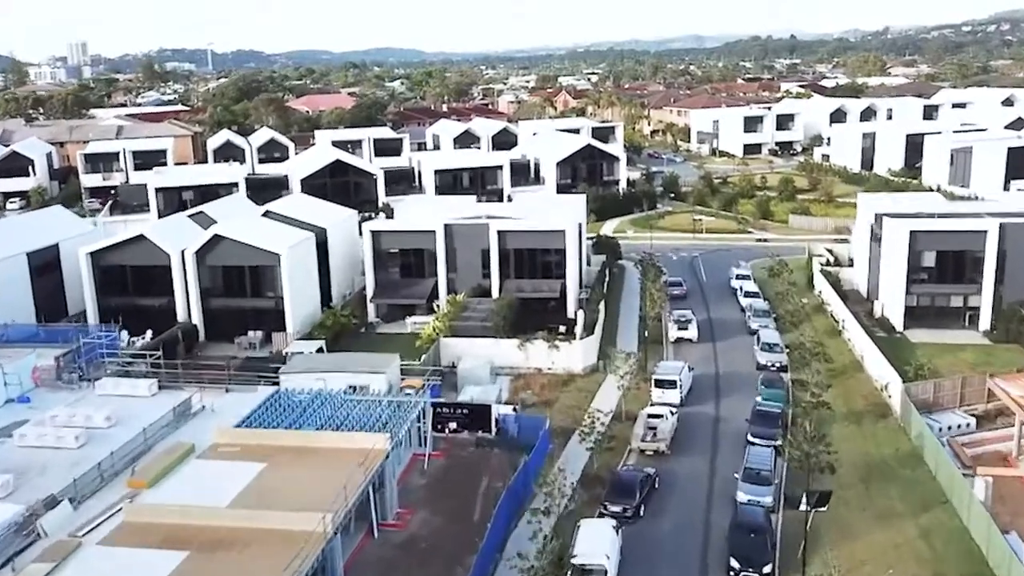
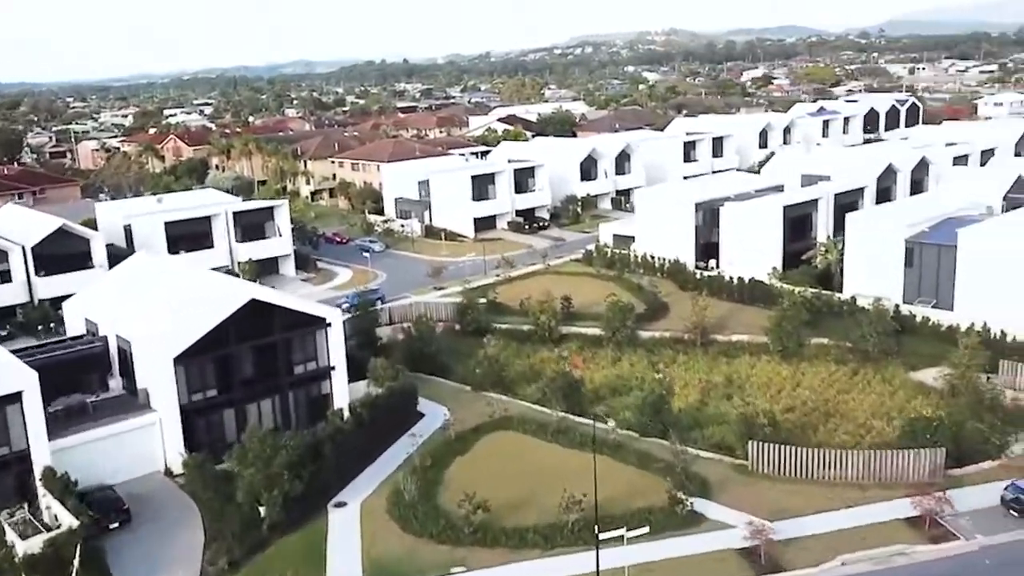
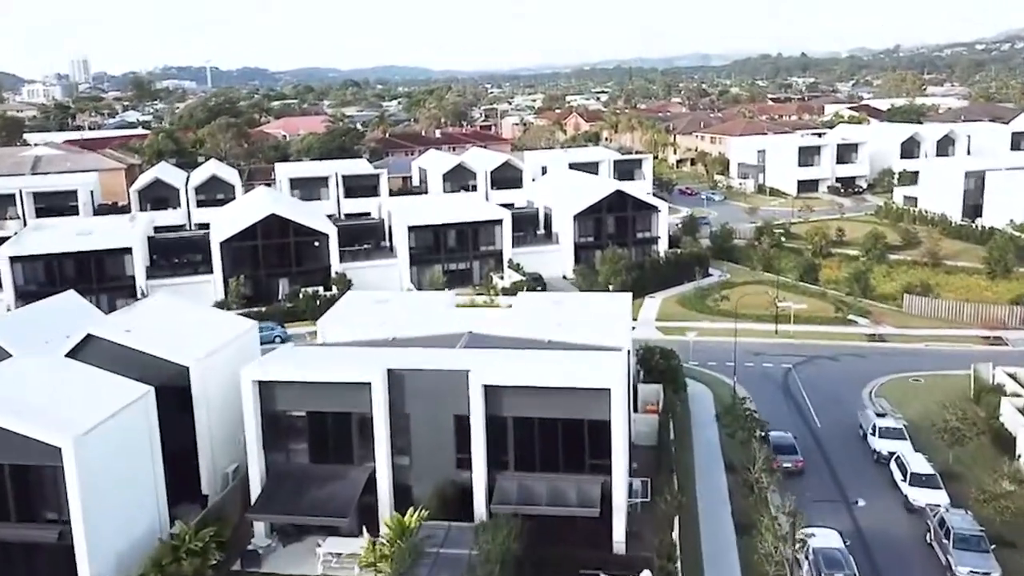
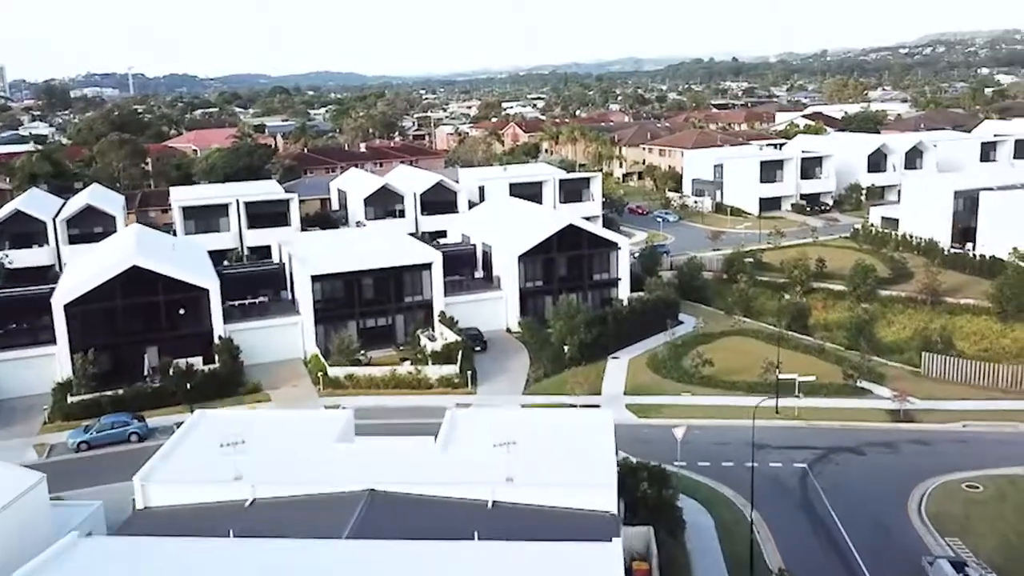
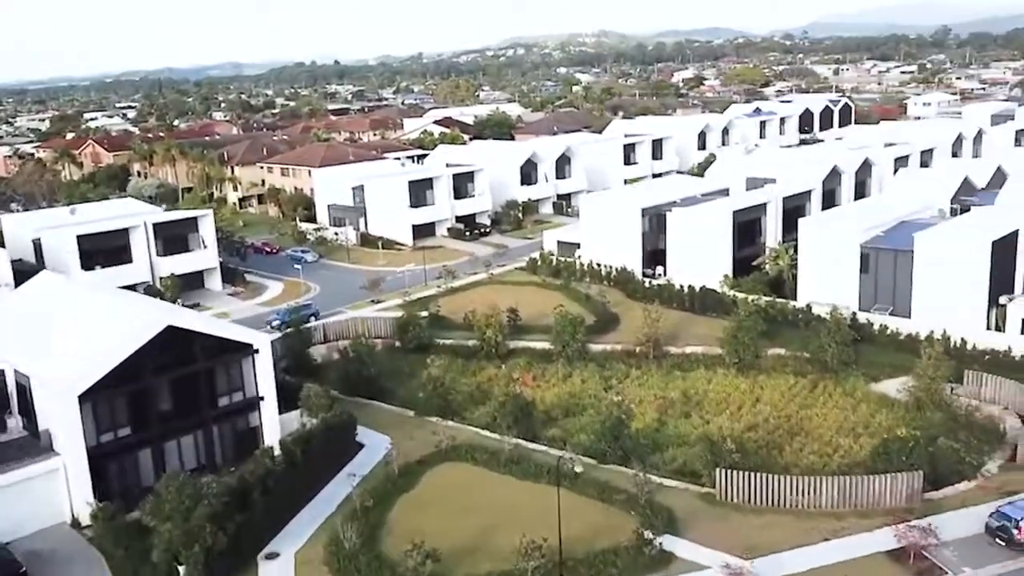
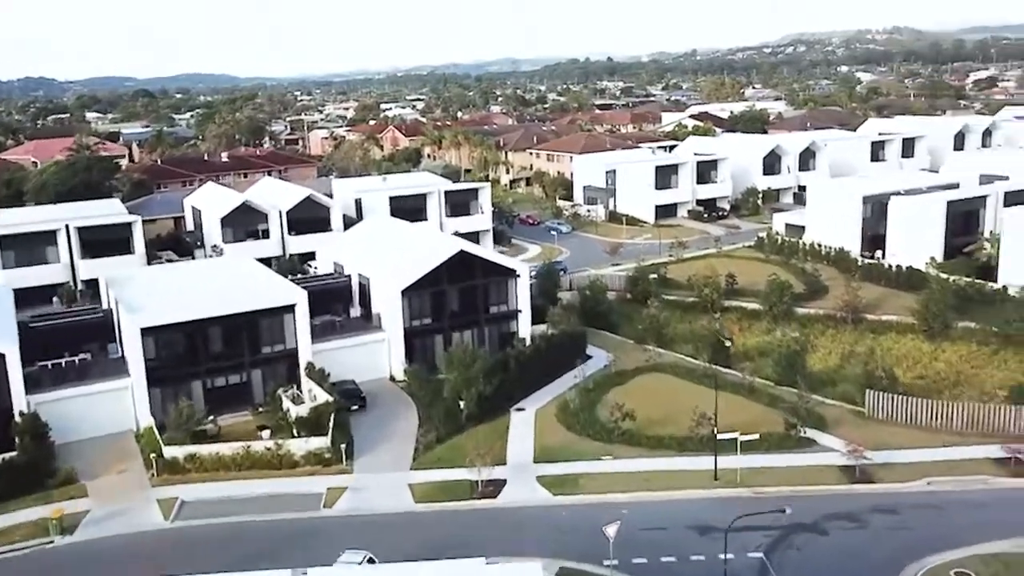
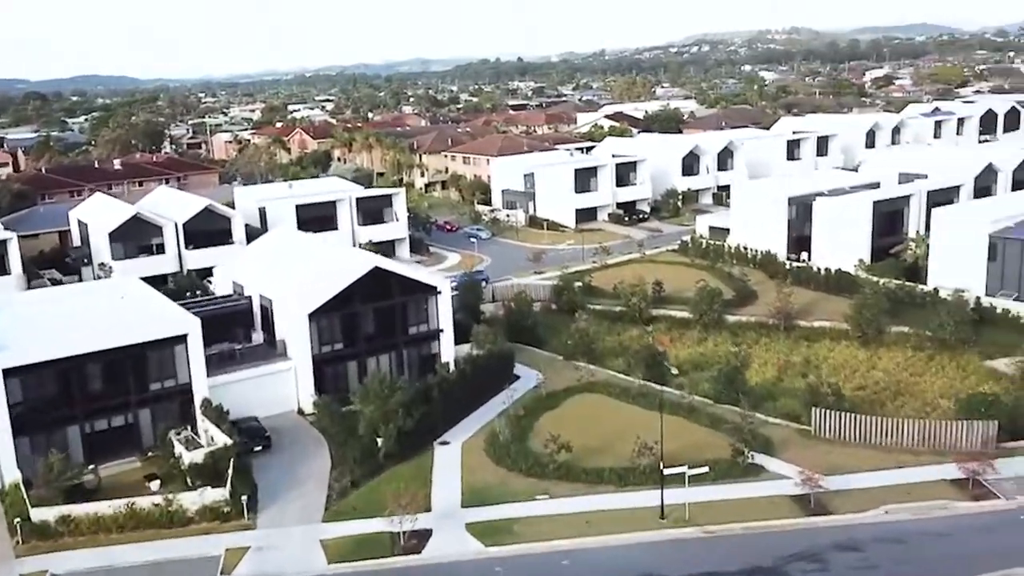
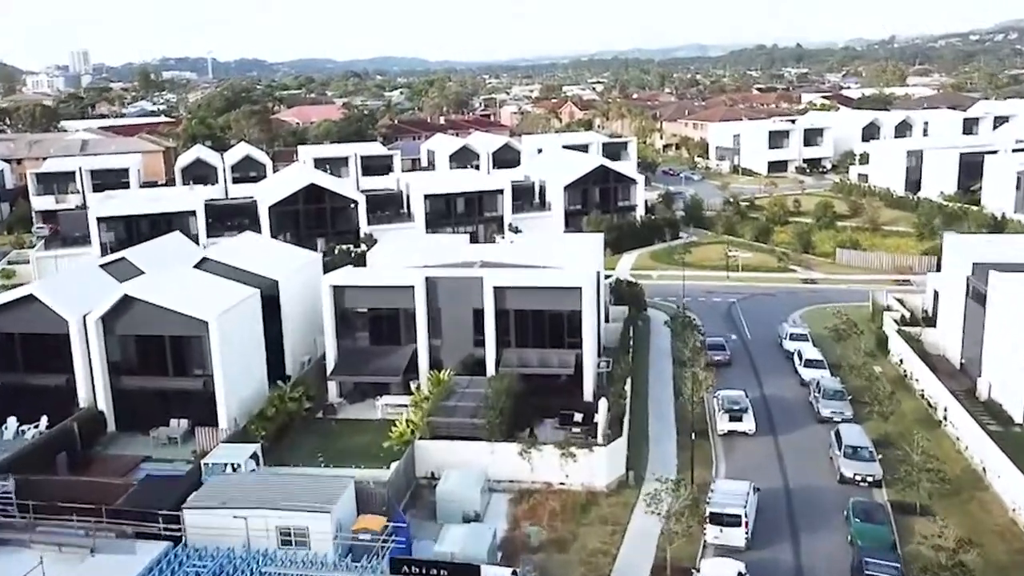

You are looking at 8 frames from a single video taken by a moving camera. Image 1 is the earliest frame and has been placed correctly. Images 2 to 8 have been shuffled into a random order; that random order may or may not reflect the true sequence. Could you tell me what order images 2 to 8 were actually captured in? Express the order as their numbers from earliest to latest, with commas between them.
8, 3, 4, 6, 7, 2, 5
